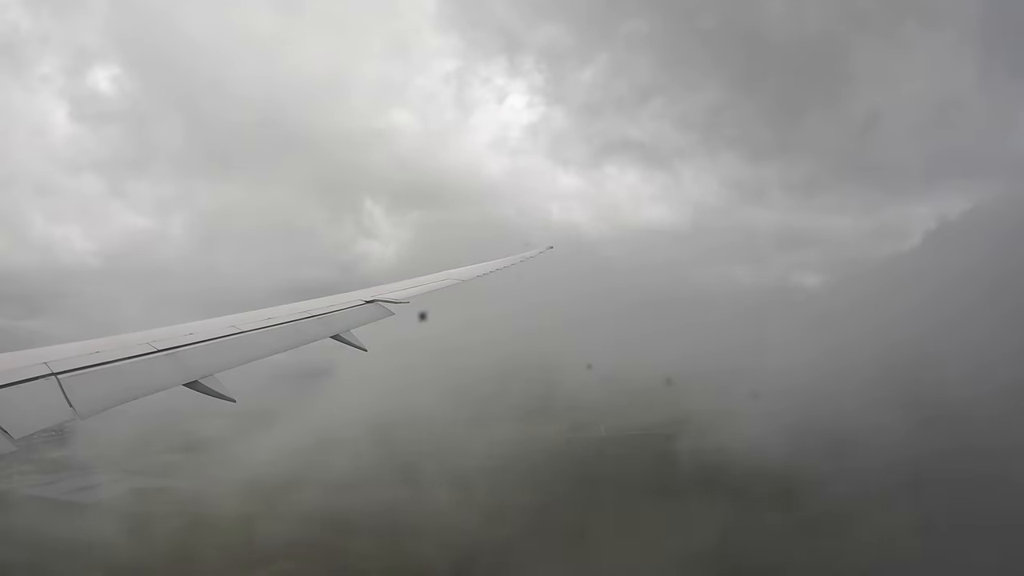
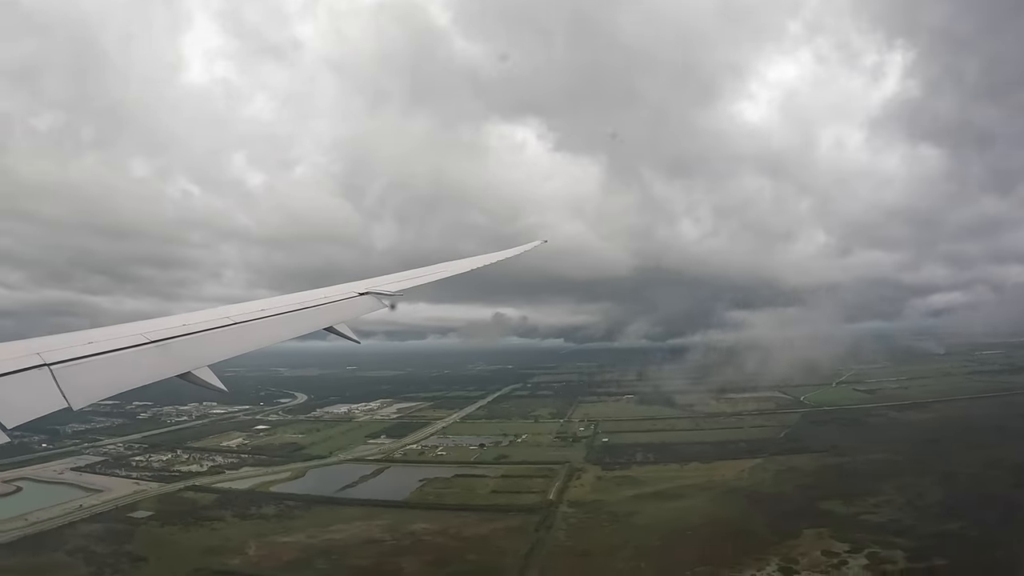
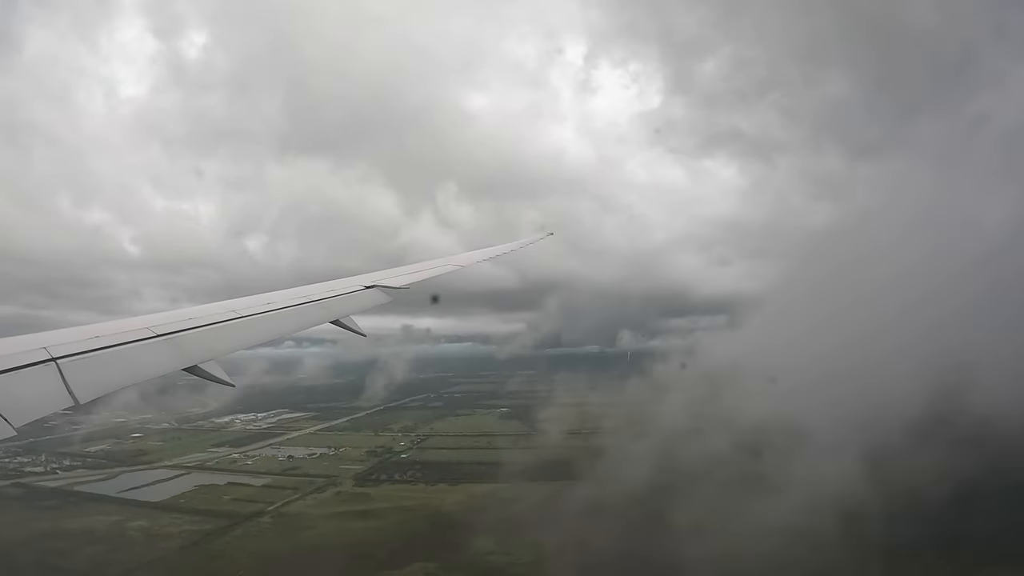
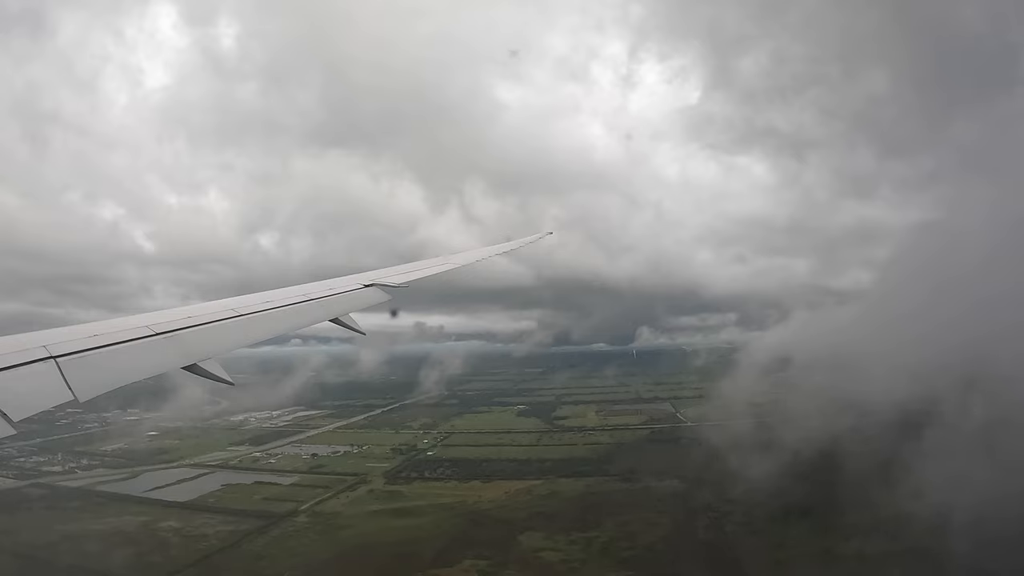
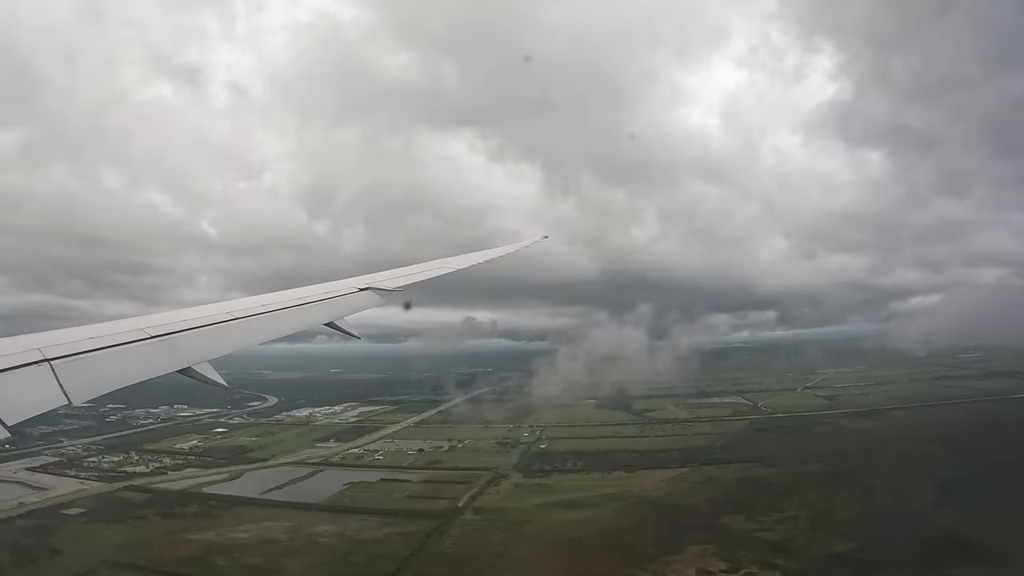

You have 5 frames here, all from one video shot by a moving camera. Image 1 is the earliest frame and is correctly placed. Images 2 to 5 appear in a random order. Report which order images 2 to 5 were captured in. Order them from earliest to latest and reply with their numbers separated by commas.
3, 4, 5, 2
